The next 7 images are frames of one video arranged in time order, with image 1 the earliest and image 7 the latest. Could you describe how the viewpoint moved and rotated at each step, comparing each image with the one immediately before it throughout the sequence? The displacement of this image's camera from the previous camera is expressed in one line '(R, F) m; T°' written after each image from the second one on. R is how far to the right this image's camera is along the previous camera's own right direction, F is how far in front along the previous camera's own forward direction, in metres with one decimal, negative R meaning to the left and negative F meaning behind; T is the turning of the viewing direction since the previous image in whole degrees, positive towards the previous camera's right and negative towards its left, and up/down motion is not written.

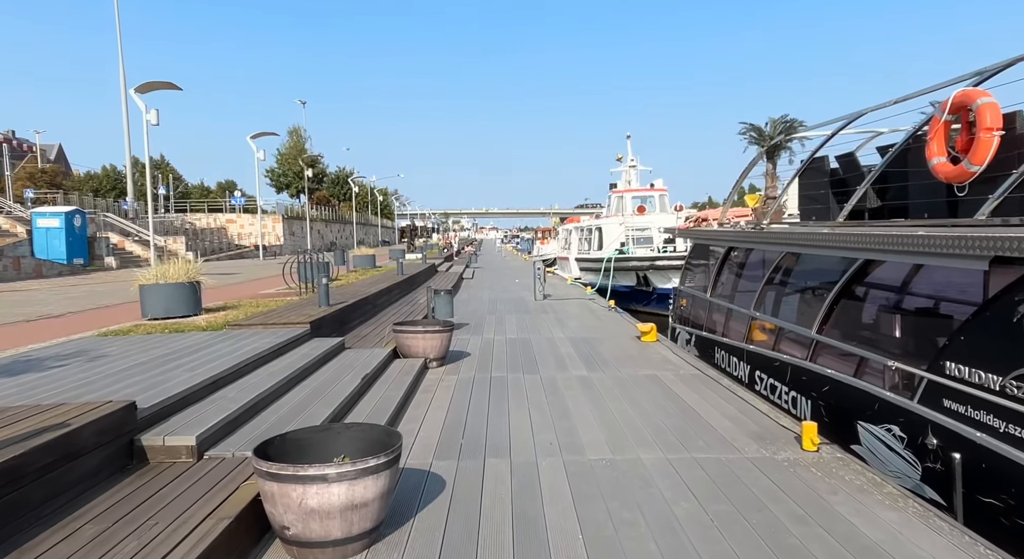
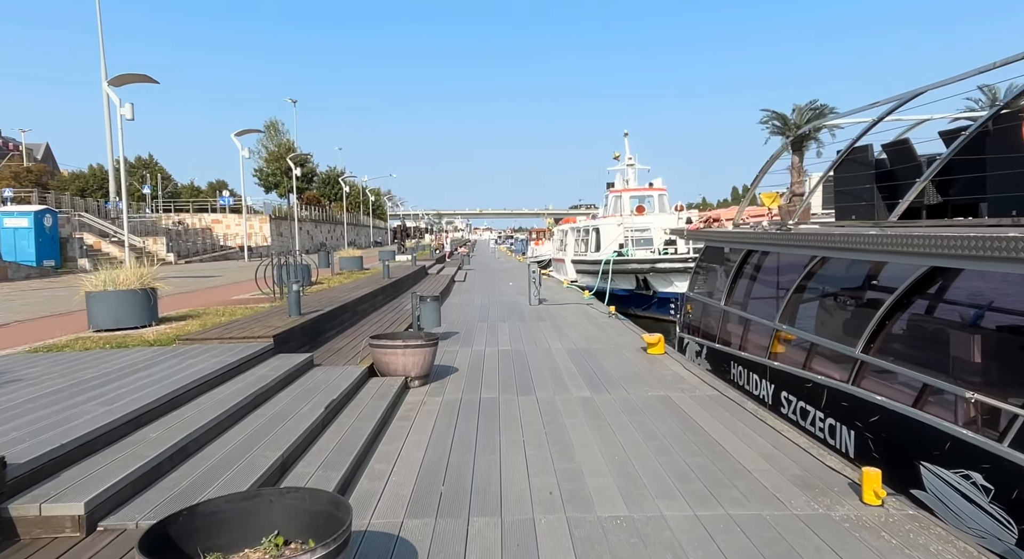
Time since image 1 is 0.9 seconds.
(0.0, +0.9) m; +1°
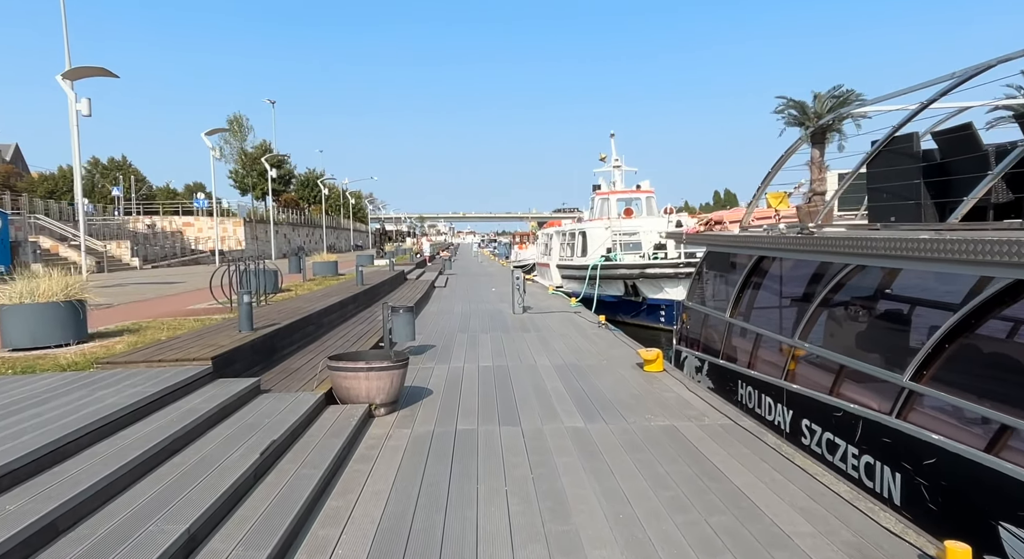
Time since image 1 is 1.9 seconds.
(0.0, +0.9) m; +1°
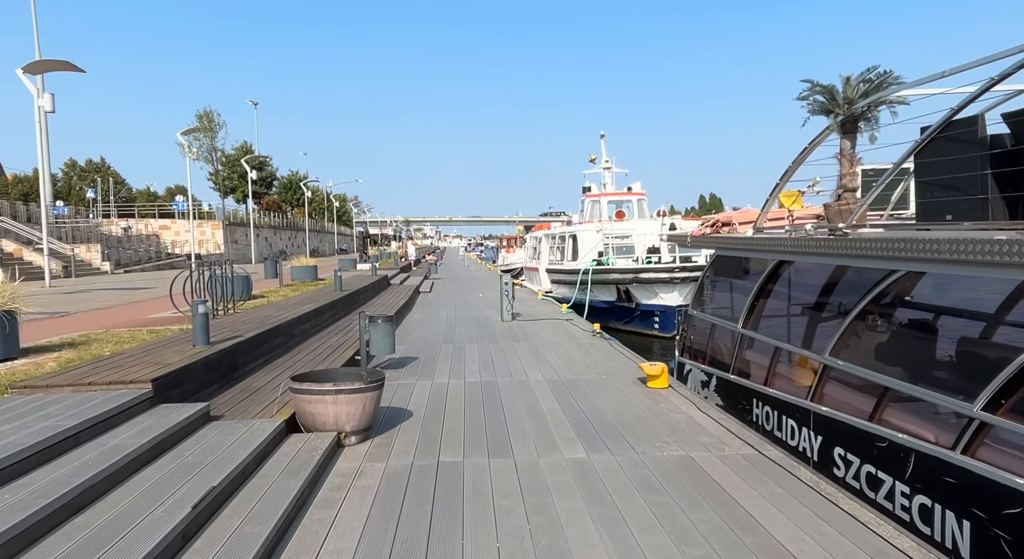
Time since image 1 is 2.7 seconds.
(0.0, +0.7) m; +1°
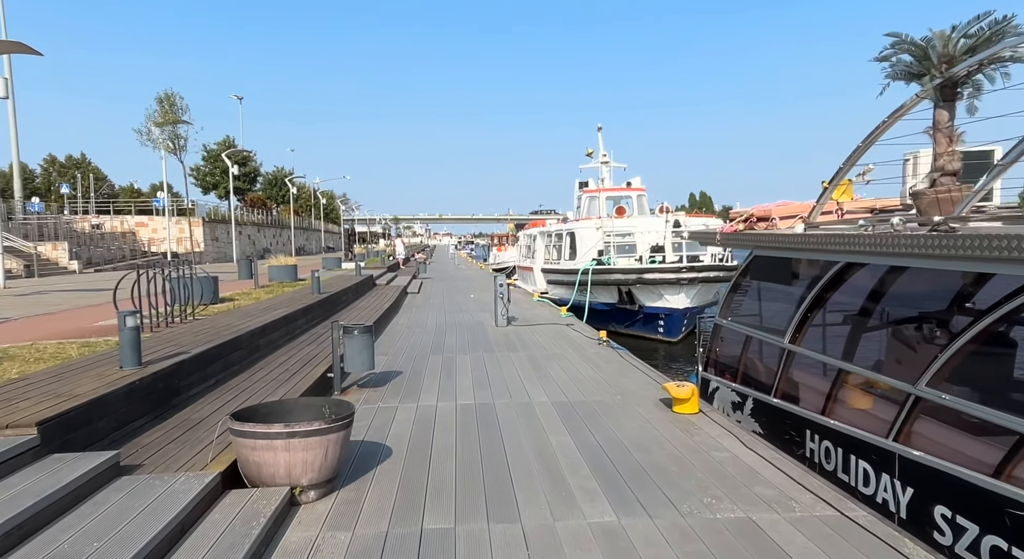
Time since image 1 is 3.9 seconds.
(-0.1, +1.1) m; +1°
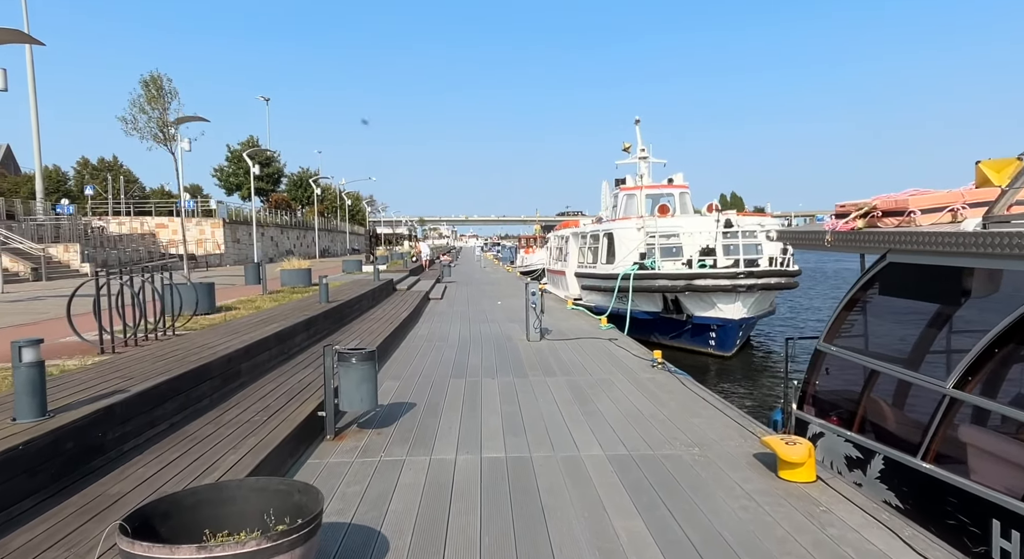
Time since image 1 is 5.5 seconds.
(-0.1, +1.5) m; -2°
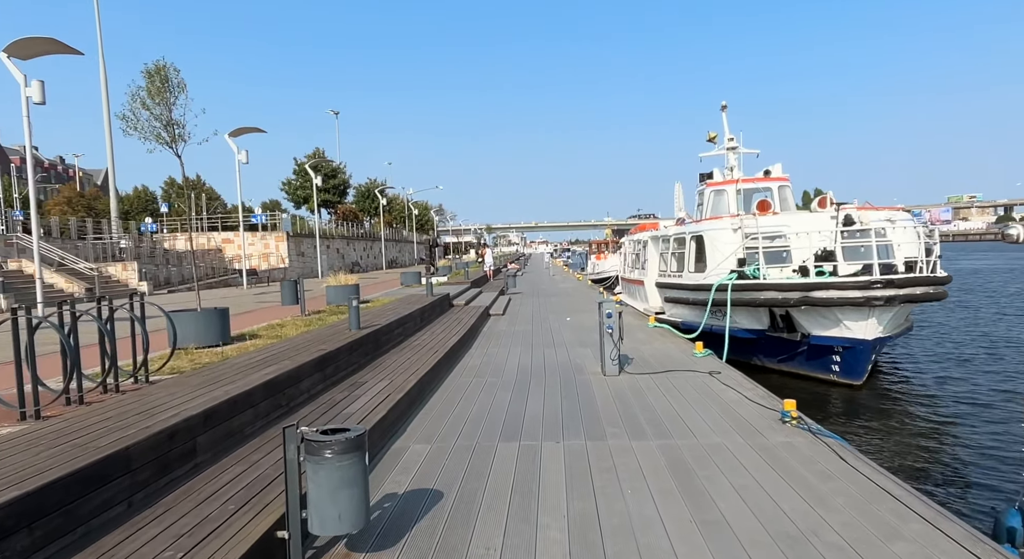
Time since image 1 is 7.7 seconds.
(0.0, +2.1) m; -6°
